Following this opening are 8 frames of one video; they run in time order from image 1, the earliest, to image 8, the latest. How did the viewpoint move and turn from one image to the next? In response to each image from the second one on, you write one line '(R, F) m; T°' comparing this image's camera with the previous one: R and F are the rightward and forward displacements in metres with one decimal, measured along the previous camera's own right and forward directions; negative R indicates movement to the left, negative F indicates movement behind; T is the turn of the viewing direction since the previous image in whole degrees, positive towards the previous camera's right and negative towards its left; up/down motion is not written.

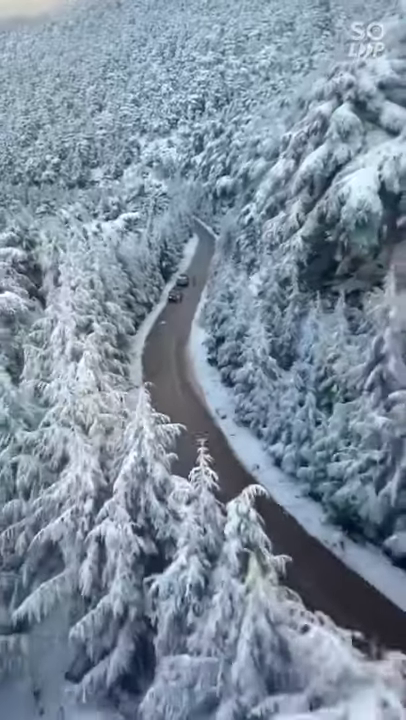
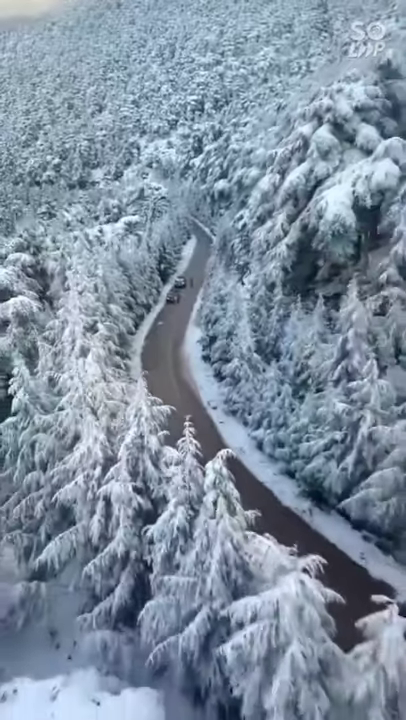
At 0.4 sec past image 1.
(+0.3, -2.5) m; 0°
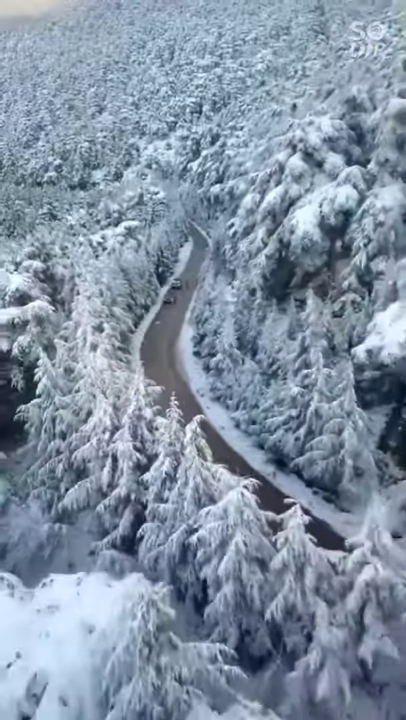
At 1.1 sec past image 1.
(+0.6, -4.3) m; 0°
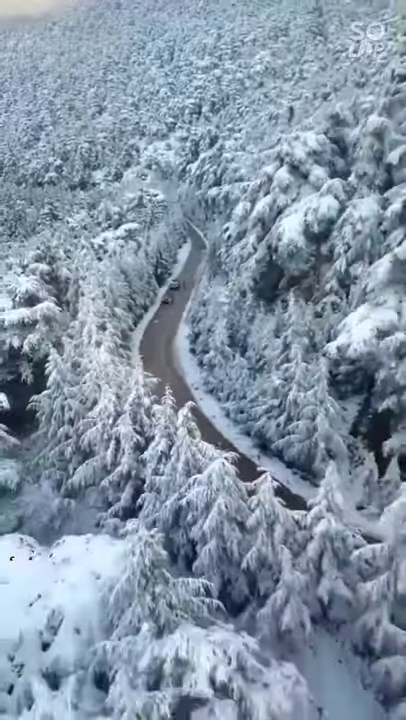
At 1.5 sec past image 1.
(+0.3, -2.6) m; 0°
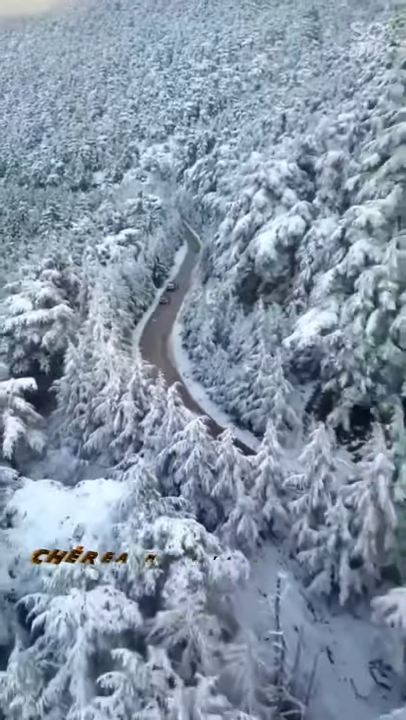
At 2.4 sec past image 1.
(+0.7, -6.1) m; 0°
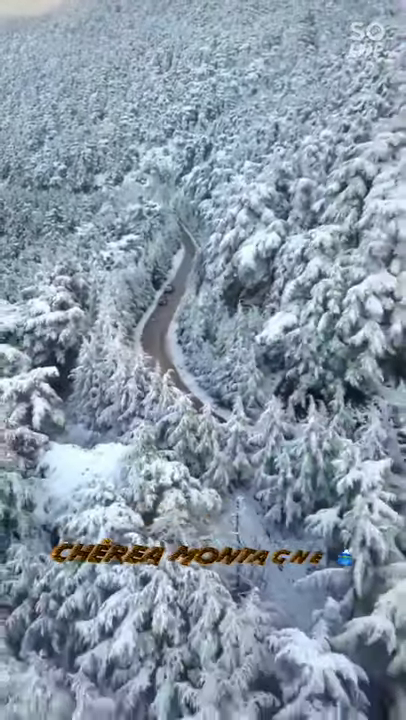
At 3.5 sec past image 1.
(+0.7, -6.9) m; 0°
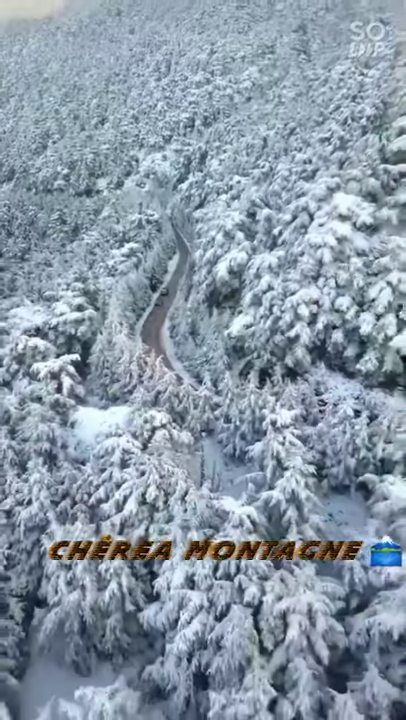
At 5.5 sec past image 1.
(+1.5, -12.7) m; 0°
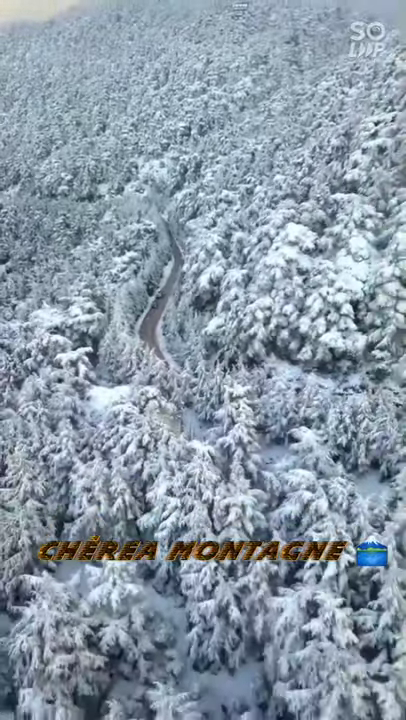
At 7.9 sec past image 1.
(+1.9, -14.5) m; 0°
